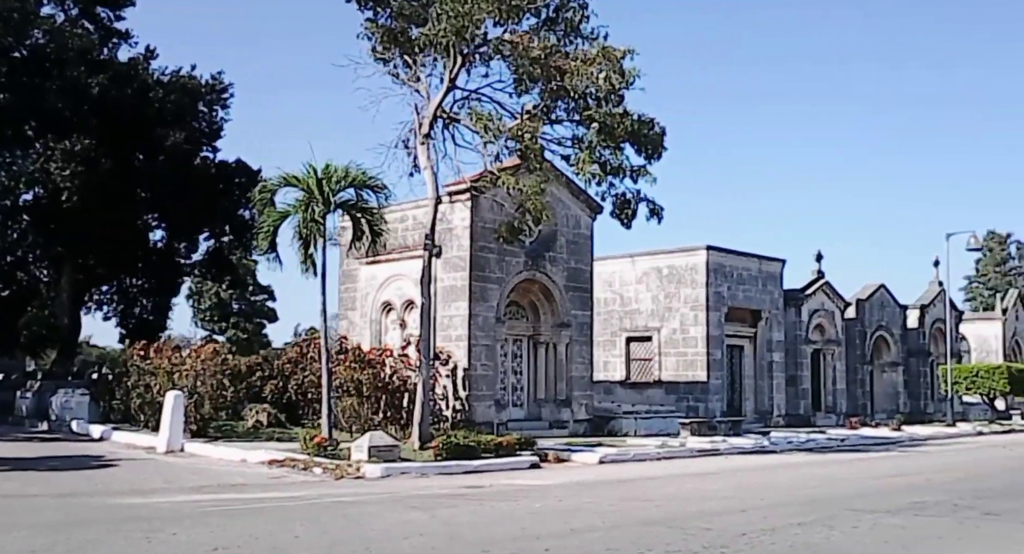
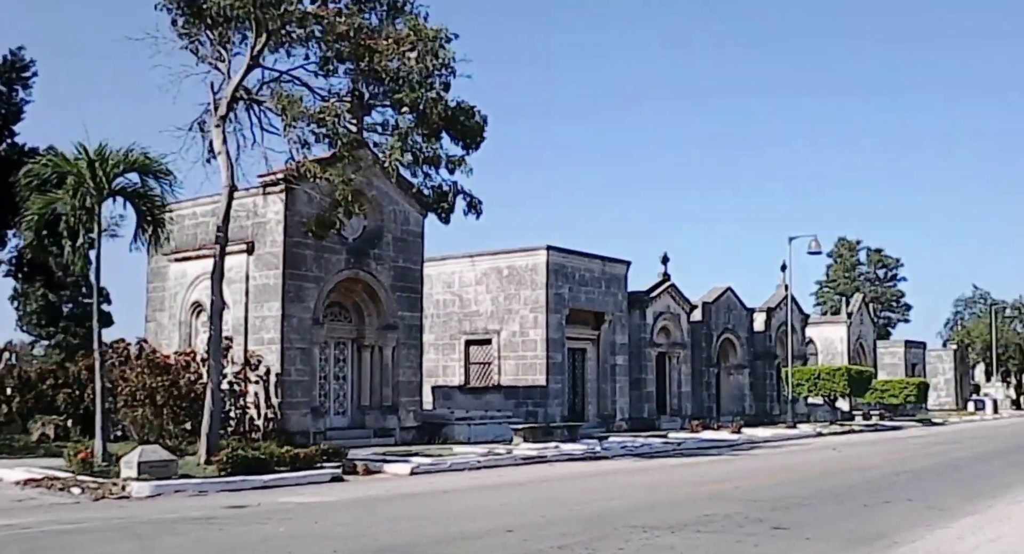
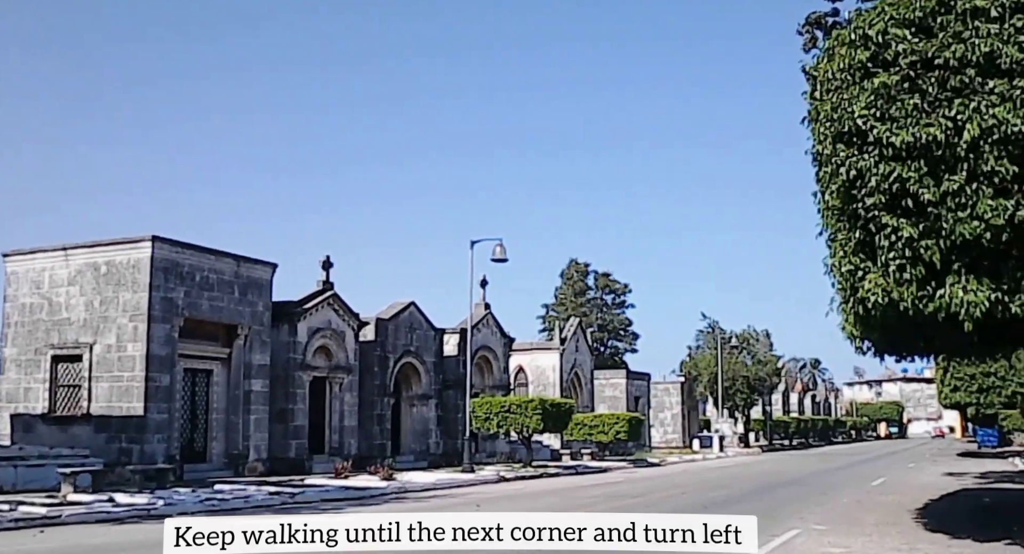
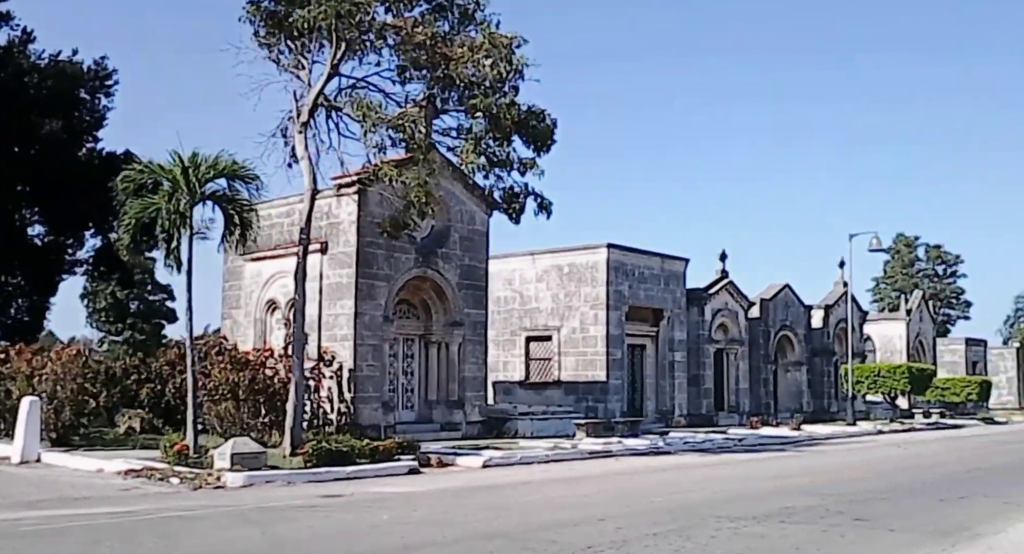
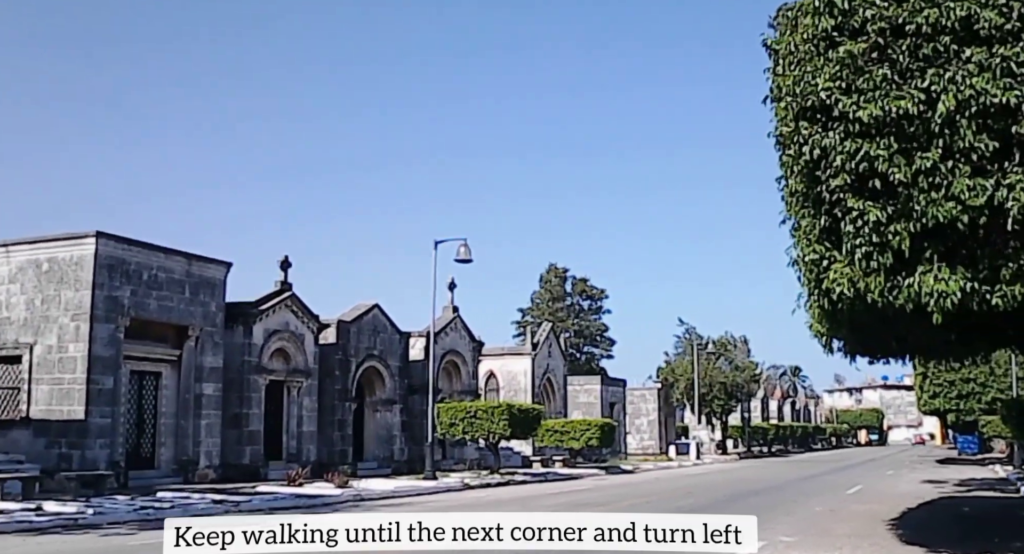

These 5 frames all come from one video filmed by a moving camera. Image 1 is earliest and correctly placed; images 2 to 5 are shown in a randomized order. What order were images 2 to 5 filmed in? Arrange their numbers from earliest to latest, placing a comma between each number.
4, 2, 3, 5
